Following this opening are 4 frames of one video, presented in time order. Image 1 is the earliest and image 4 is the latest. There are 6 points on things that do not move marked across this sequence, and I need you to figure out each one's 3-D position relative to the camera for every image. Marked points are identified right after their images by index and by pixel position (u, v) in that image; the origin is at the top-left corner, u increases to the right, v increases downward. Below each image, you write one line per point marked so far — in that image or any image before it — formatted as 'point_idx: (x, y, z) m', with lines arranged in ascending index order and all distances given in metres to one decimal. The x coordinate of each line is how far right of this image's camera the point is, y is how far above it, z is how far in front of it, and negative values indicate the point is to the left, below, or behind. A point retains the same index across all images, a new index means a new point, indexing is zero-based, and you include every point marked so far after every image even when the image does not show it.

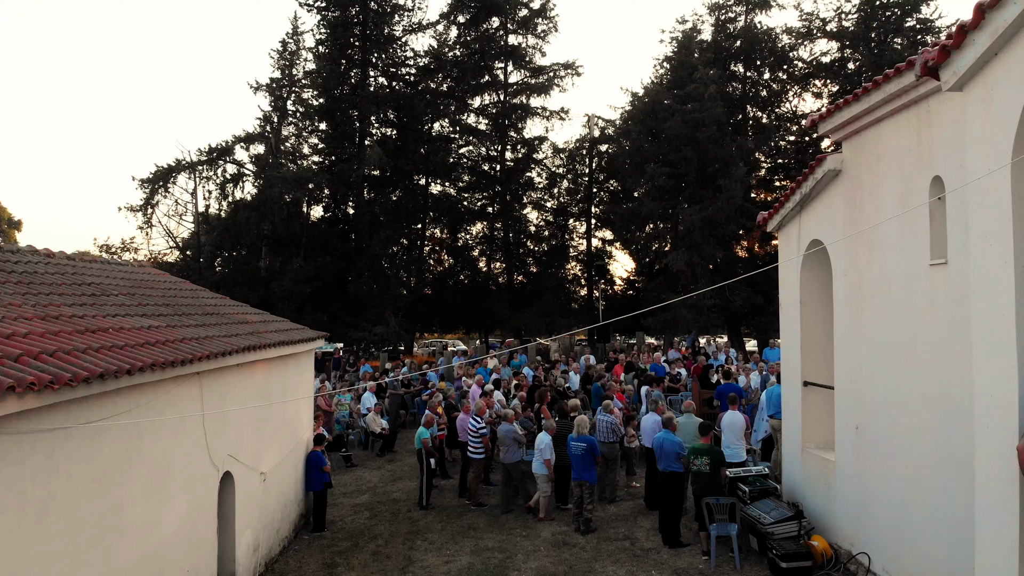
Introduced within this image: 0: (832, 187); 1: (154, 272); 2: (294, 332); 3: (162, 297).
0: (+3.6, +1.1, +8.6) m
1: (-5.5, +0.2, +11.8) m
2: (-3.1, -0.6, +10.9) m
3: (-4.4, -0.1, +9.6) m
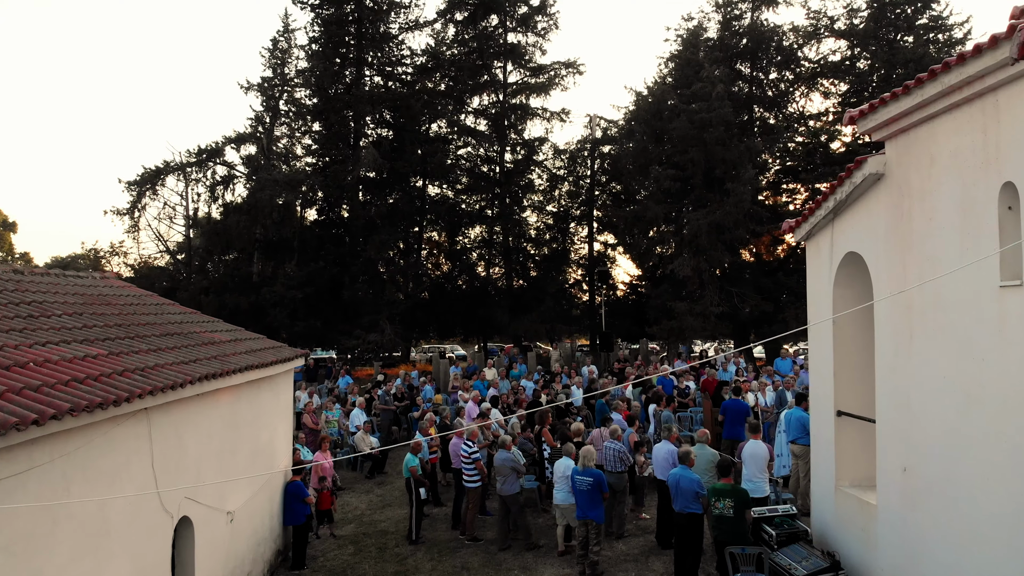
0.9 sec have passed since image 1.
0: (+3.6, +0.9, +7.6) m
1: (-5.5, 0.0, +10.8) m
2: (-3.1, -0.8, +9.9) m
3: (-4.4, -0.3, +8.6) m
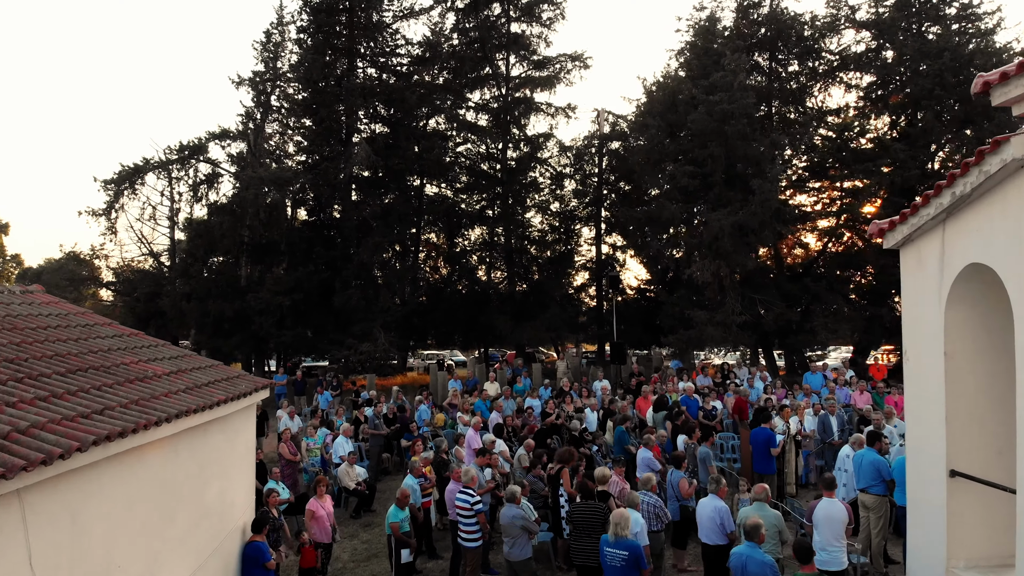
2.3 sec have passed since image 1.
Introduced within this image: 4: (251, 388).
0: (+3.7, +0.8, +5.7) m
1: (-5.4, -0.2, +8.8) m
2: (-3.0, -1.0, +8.0) m
3: (-4.3, -0.5, +6.6) m
4: (-2.9, -1.1, +8.5) m
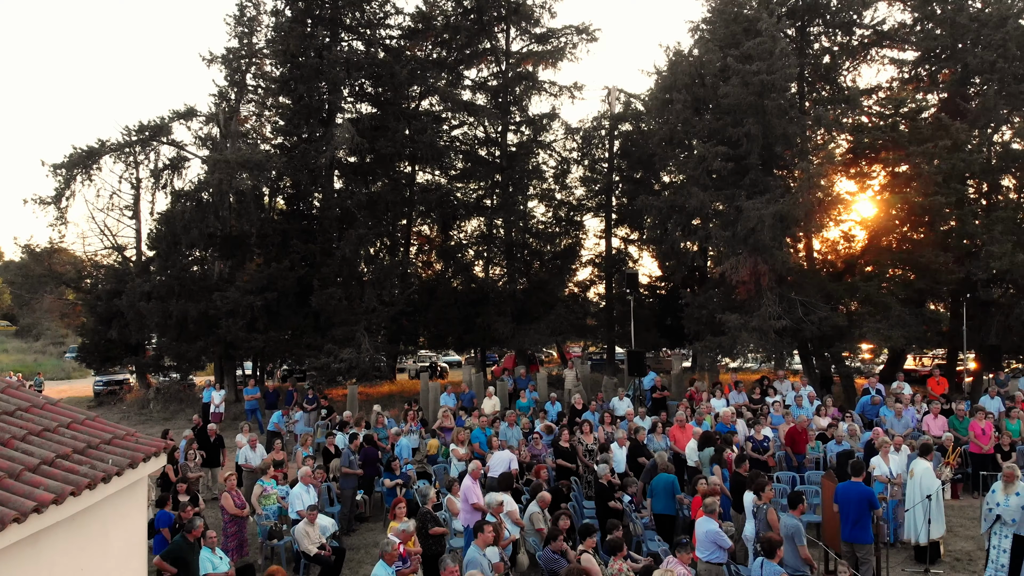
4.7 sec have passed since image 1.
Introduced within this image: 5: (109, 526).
0: (+3.8, +0.6, +2.7) m
1: (-5.3, -0.3, +5.8) m
2: (-2.9, -1.1, +4.9) m
3: (-4.1, -0.6, +3.6) m
4: (-2.7, -1.2, +5.5) m
5: (-3.0, -1.8, +5.8) m
